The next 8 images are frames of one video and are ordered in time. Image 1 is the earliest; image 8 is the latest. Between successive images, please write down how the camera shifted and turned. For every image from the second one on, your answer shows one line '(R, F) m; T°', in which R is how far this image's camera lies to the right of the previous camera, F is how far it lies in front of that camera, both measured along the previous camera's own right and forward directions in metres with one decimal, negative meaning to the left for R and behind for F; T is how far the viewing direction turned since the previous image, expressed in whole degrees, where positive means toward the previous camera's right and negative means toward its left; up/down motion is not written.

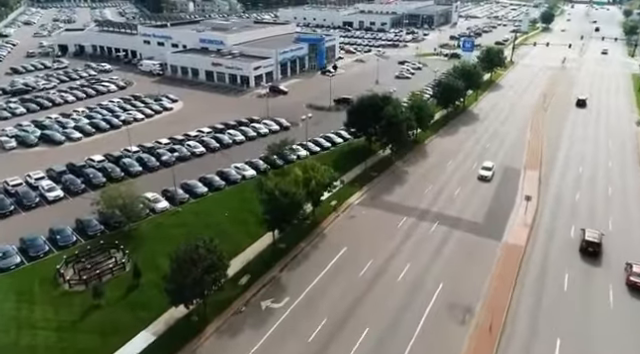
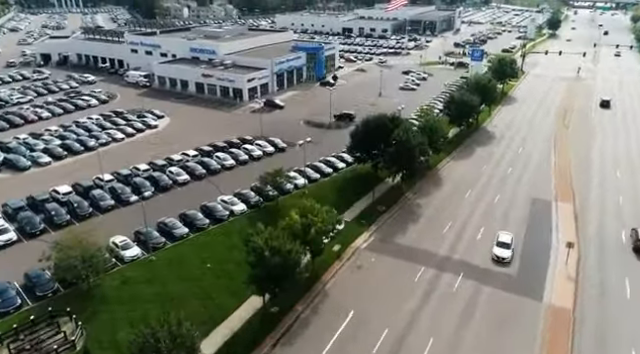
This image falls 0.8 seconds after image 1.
(-0.1, +5.8) m; 0°
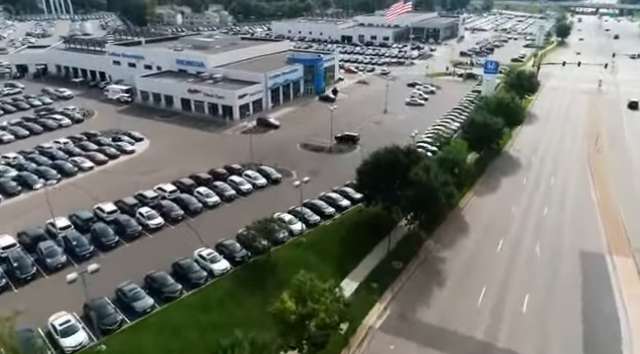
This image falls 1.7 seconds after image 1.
(-0.2, +7.1) m; 0°
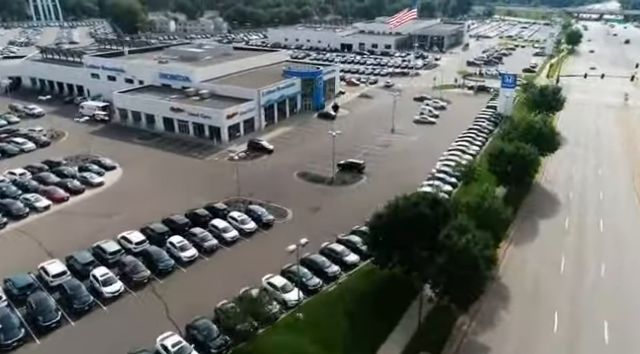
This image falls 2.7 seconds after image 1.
(-0.2, +7.3) m; 0°
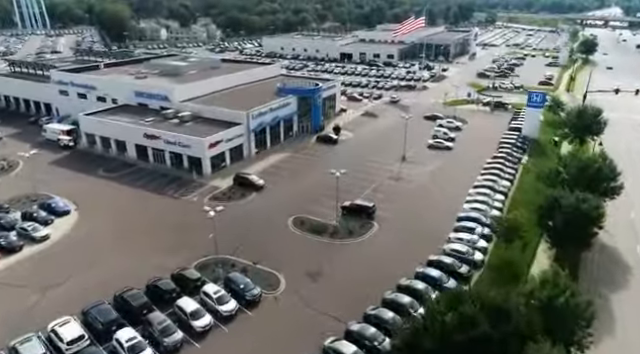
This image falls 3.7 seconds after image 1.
(-0.2, +8.7) m; 0°
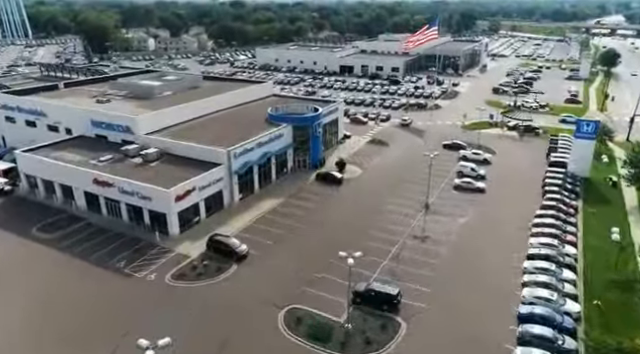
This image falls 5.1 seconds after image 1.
(-0.3, +11.0) m; 0°
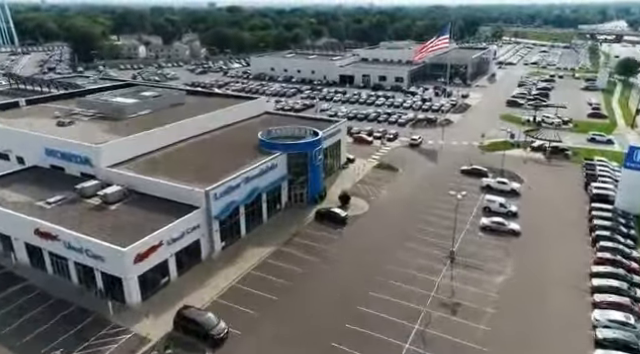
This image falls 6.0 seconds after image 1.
(-0.2, +7.8) m; 0°
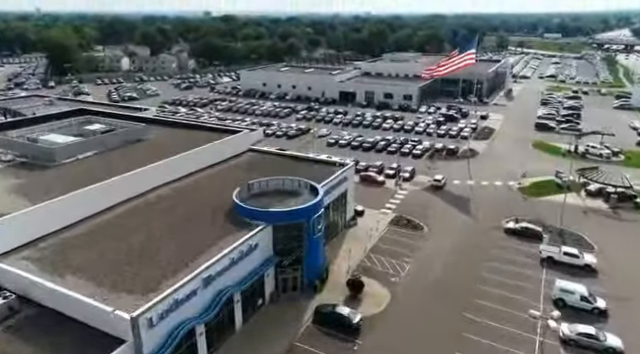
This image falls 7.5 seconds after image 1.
(-0.2, +12.7) m; 0°
